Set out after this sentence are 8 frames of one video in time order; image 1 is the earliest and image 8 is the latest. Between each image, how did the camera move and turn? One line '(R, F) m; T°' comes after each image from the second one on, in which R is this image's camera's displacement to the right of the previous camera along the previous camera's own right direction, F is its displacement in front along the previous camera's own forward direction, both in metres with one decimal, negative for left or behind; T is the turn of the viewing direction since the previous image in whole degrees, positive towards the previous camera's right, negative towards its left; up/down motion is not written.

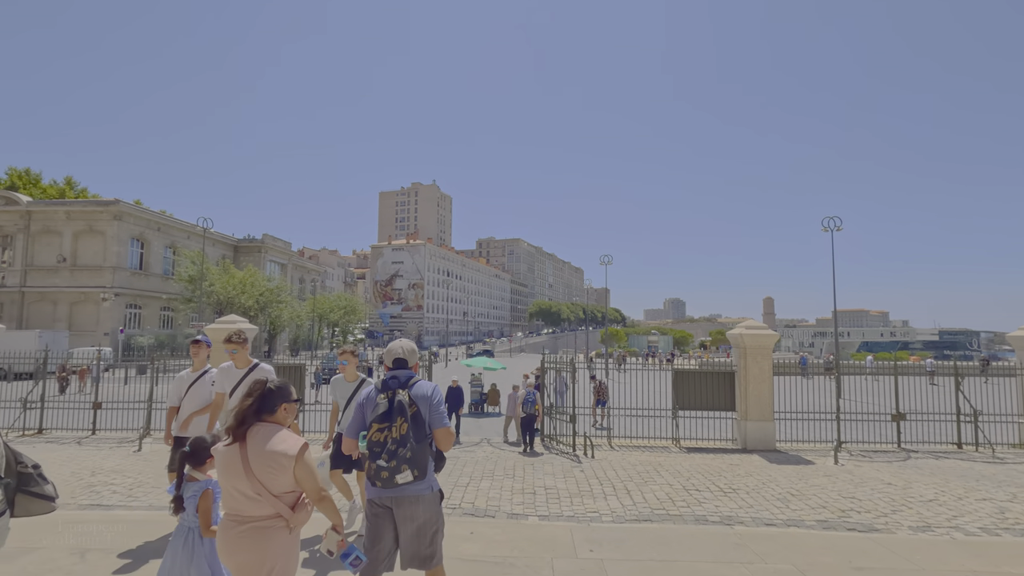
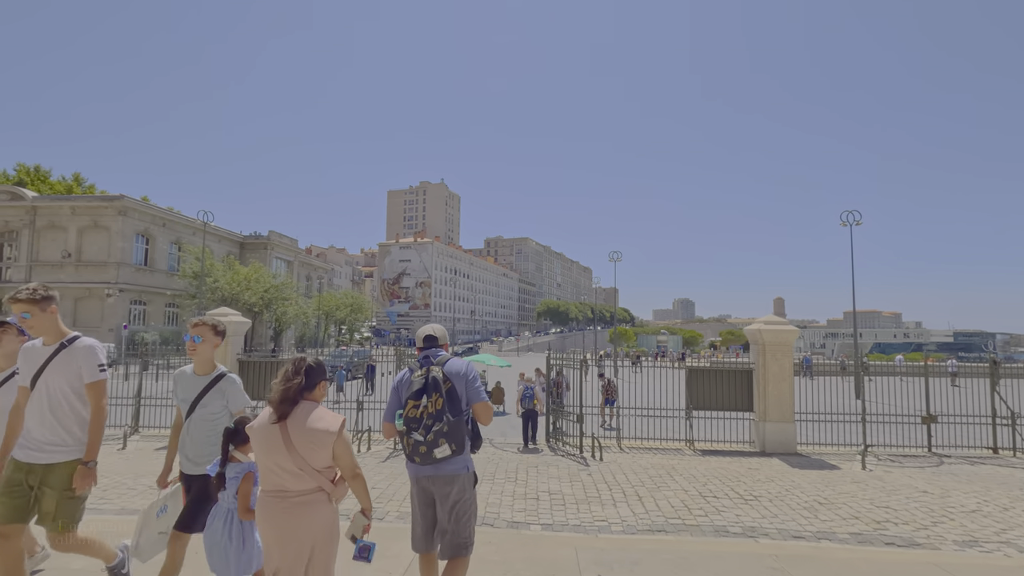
(+0.1, +0.6) m; -1°
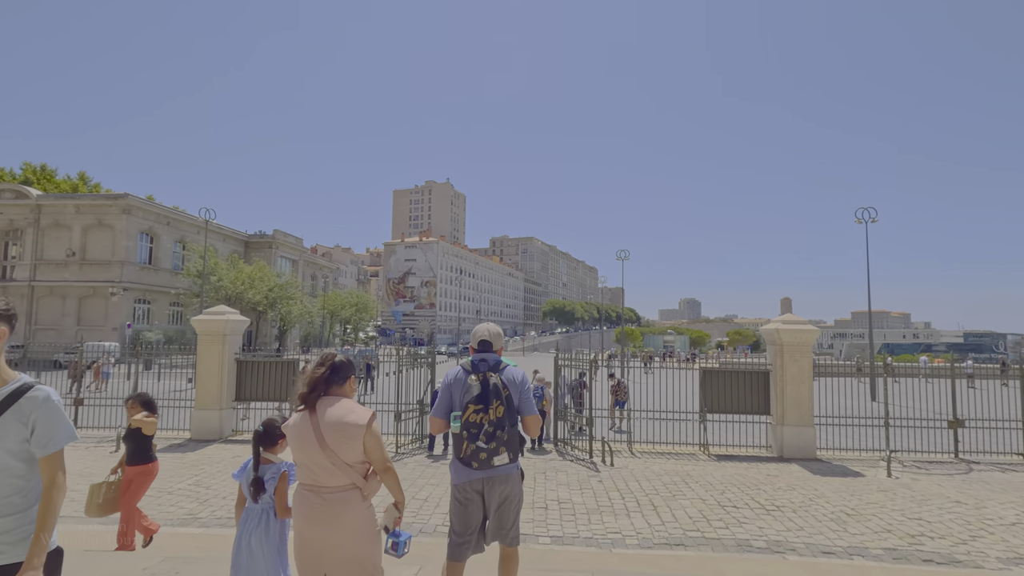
(0.0, +0.4) m; -1°
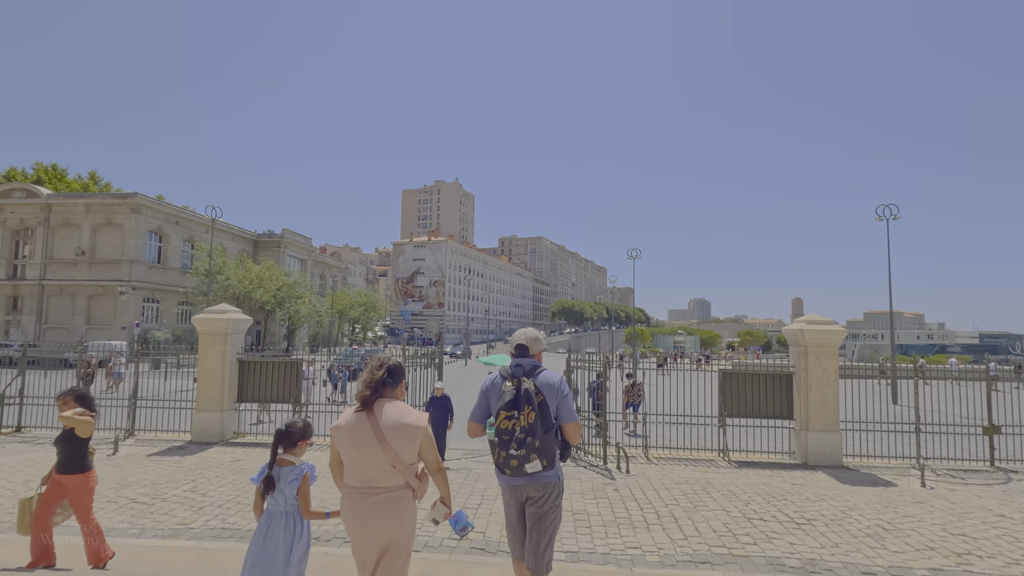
(0.0, +0.4) m; -1°
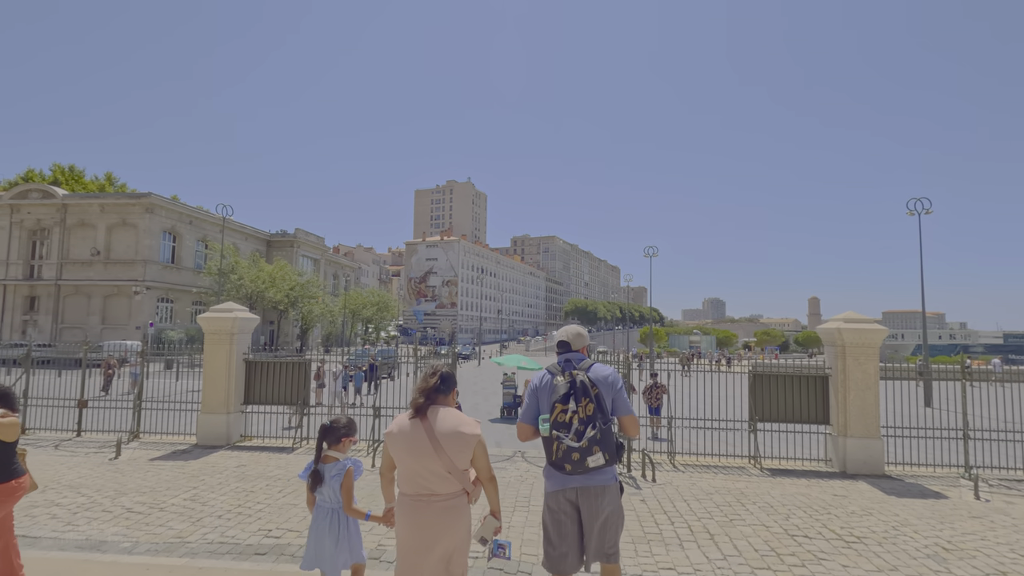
(-0.1, +0.5) m; -1°
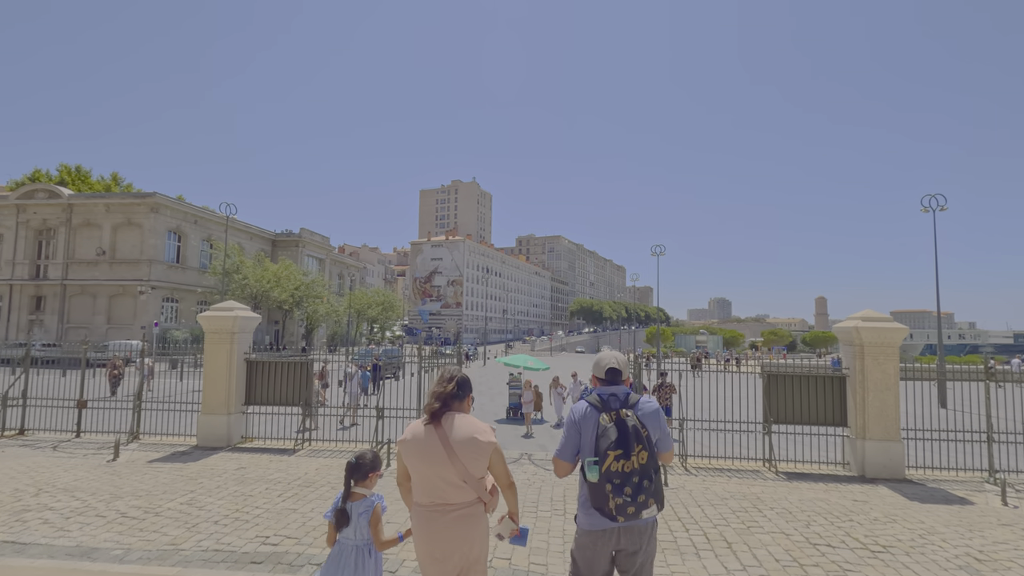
(0.0, +0.3) m; -1°
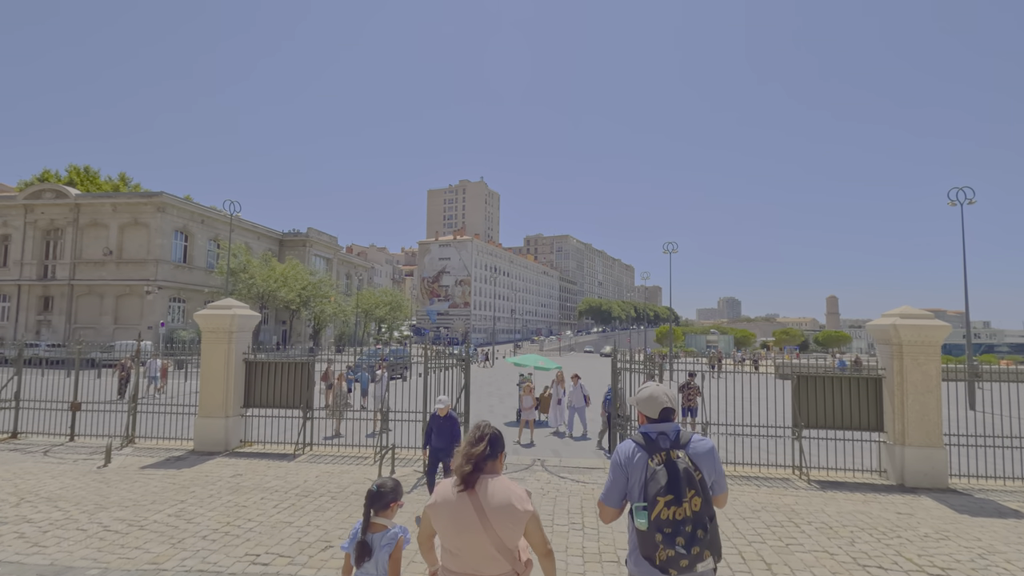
(-0.1, +0.6) m; -1°
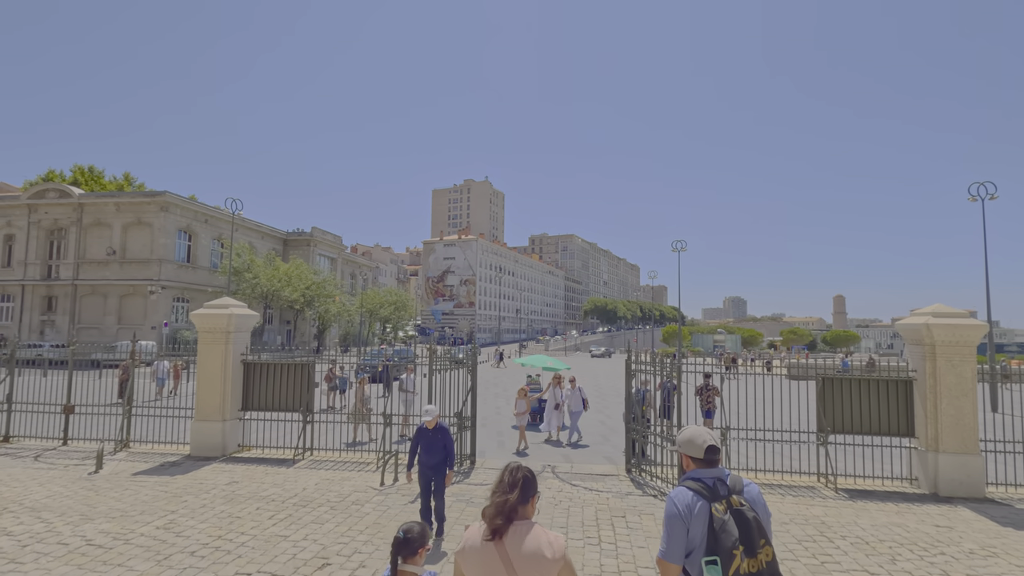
(-0.1, +0.4) m; 0°
